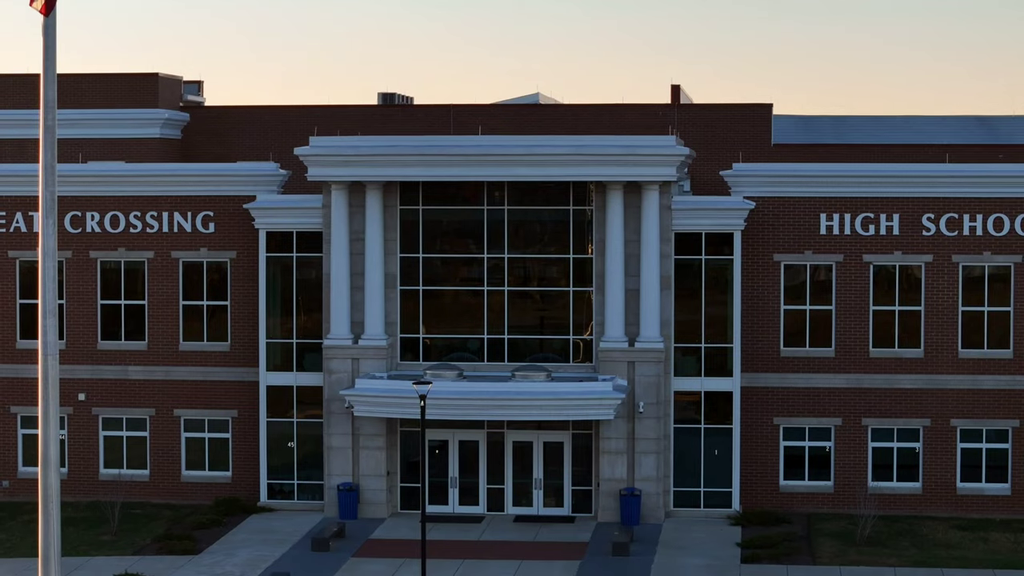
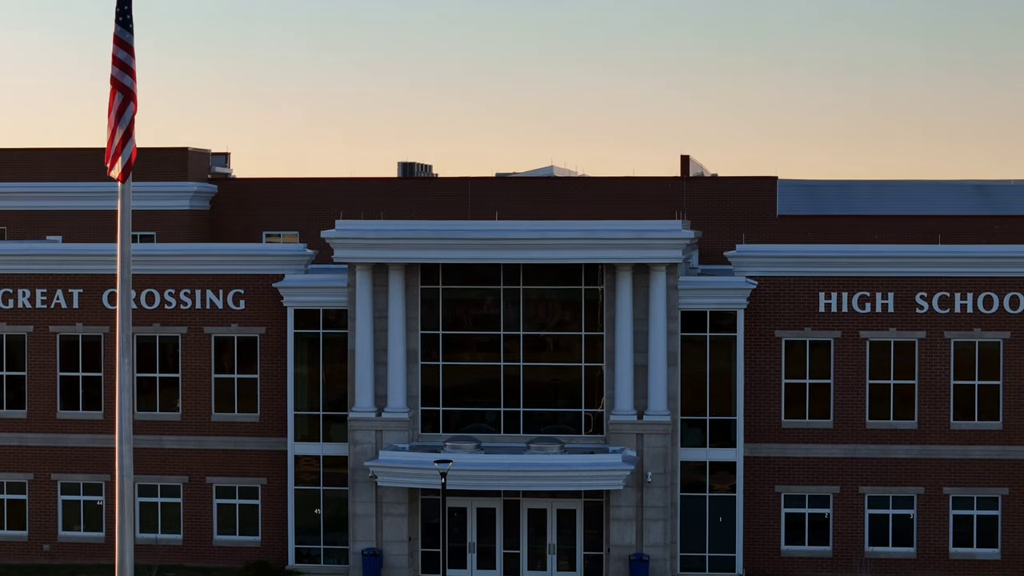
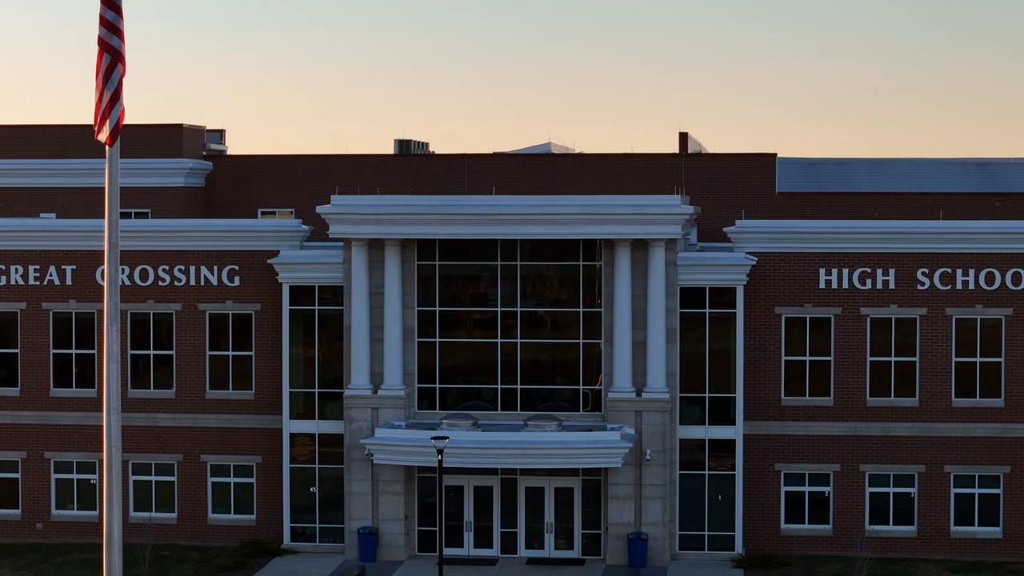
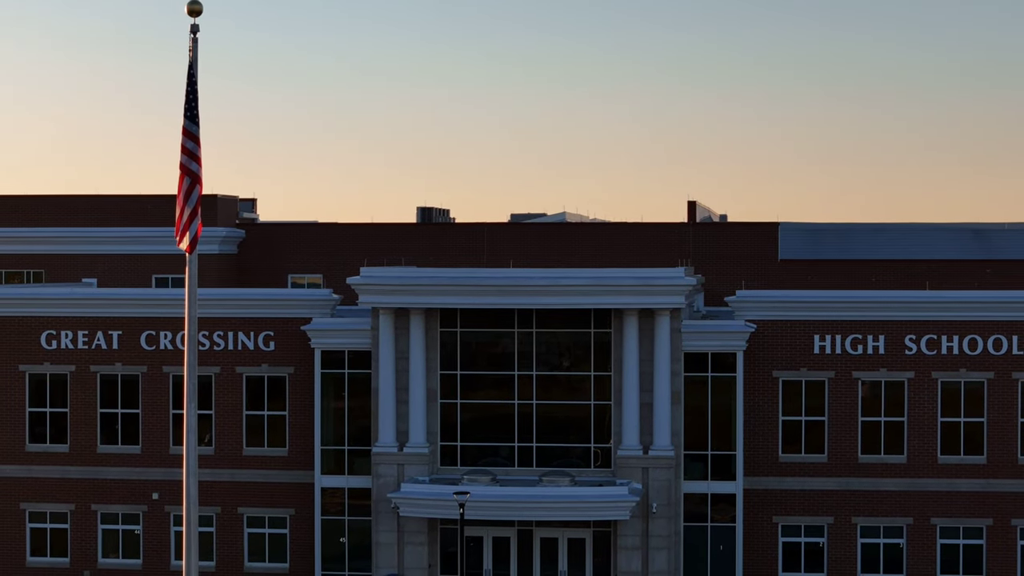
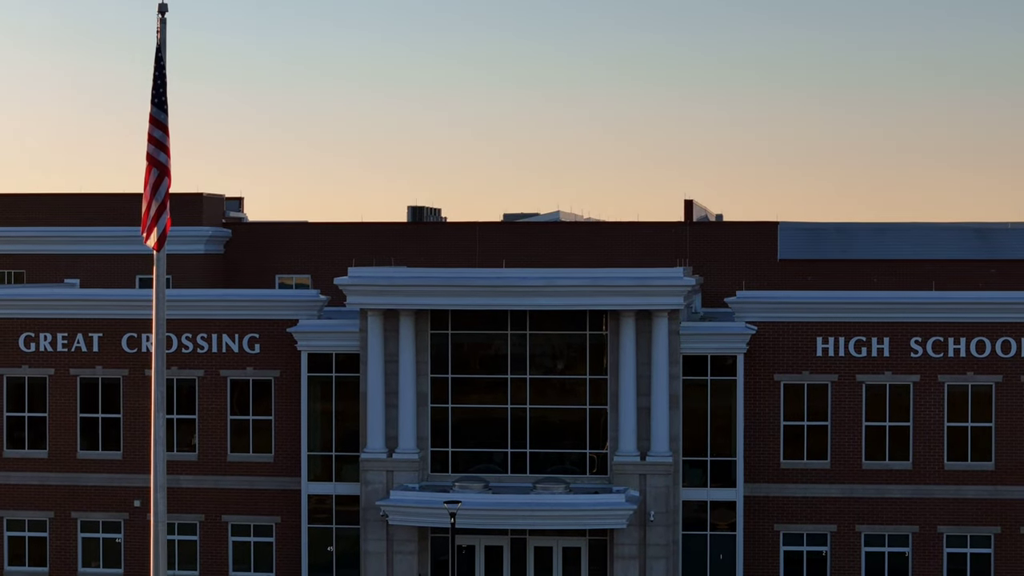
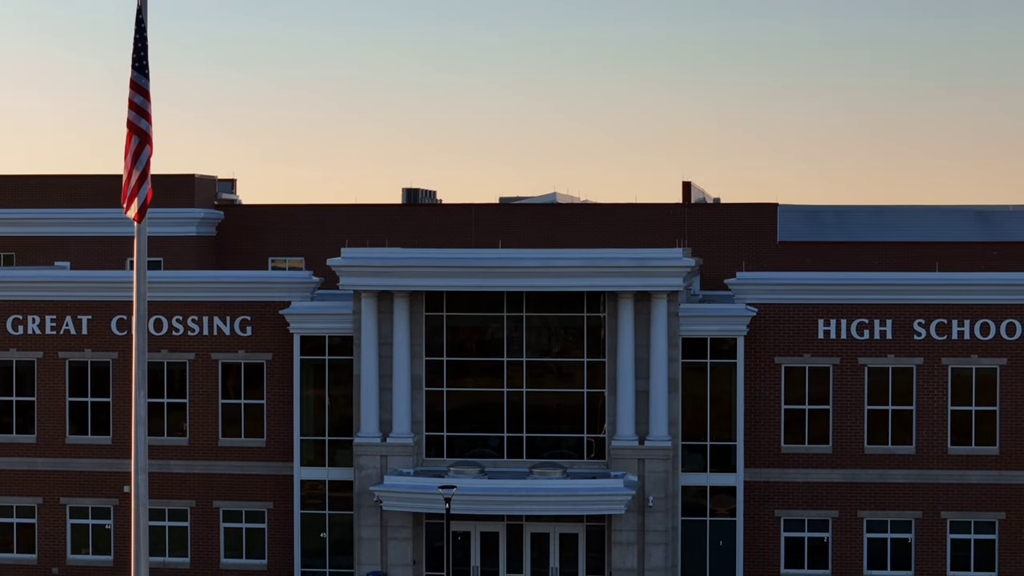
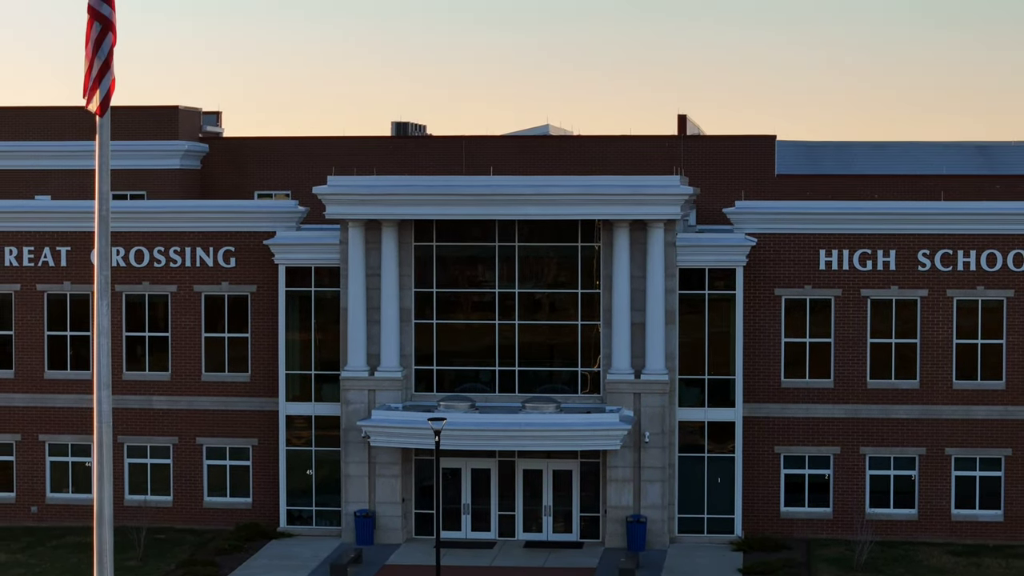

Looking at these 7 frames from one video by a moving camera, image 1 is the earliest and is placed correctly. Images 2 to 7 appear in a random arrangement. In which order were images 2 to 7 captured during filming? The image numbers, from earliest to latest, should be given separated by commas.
7, 3, 2, 6, 5, 4
